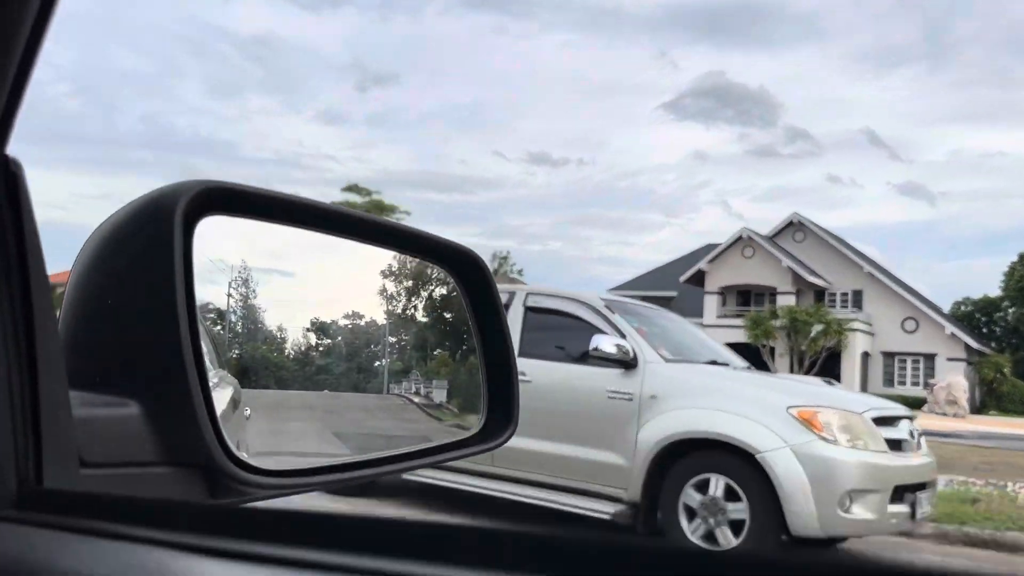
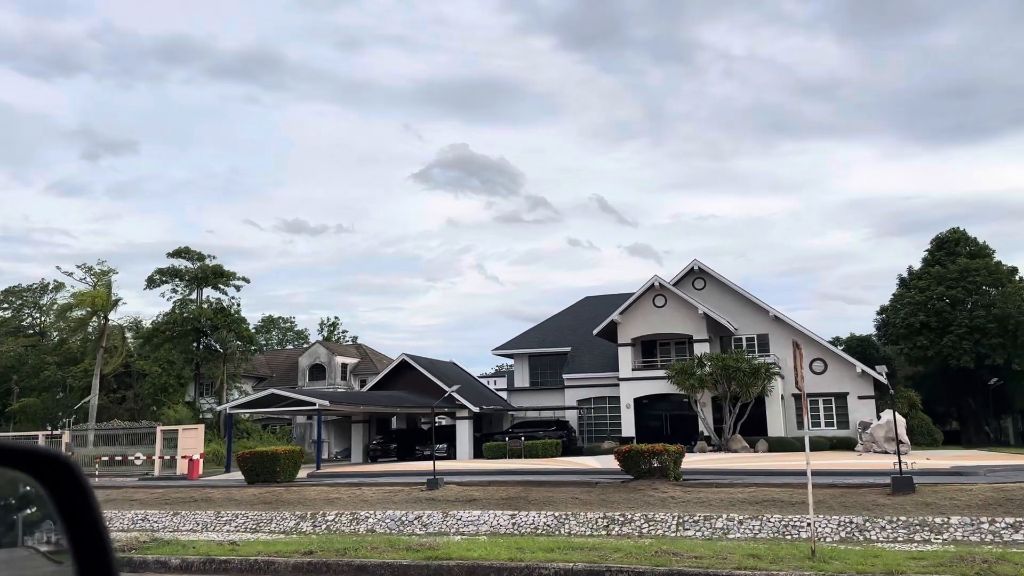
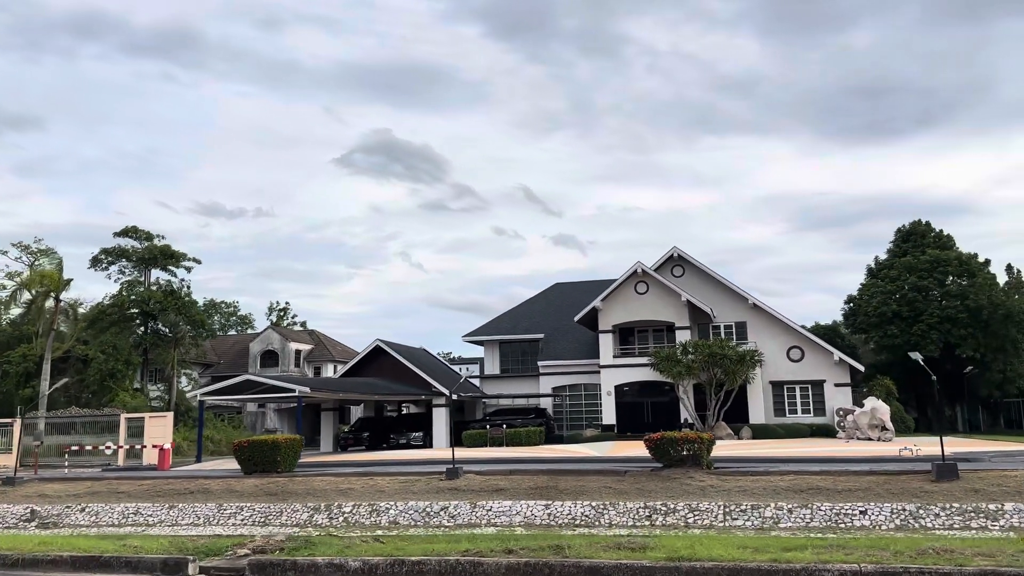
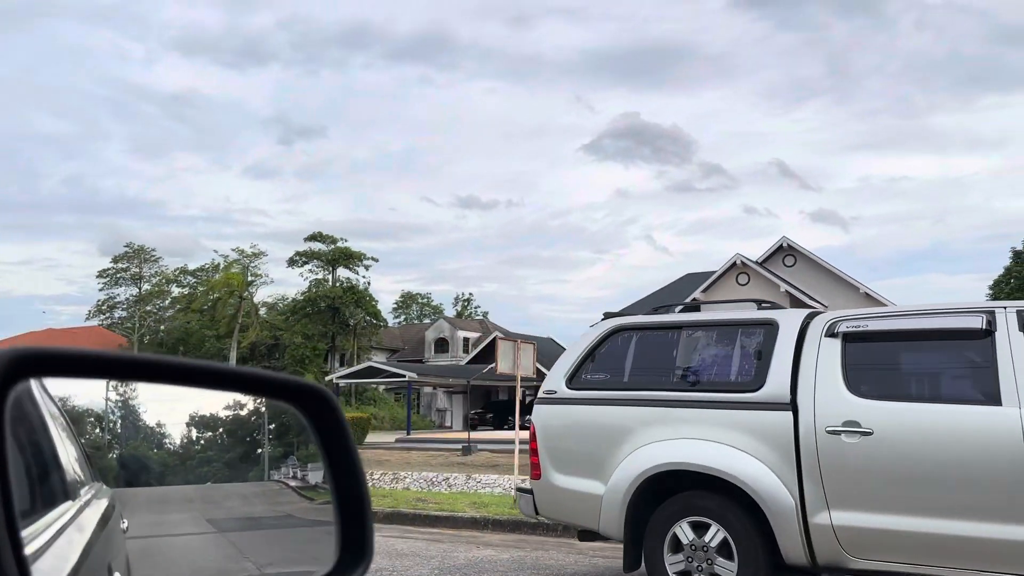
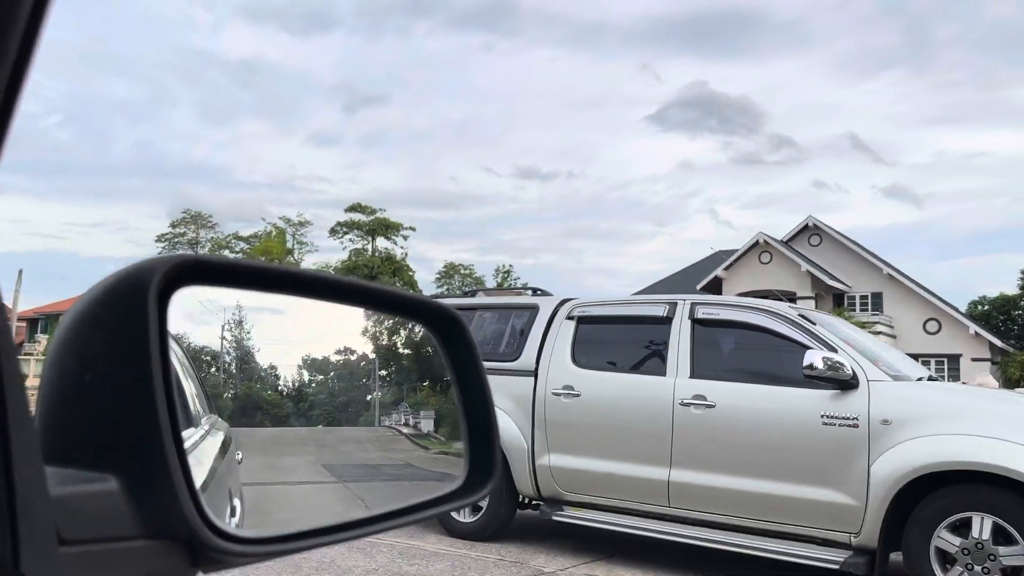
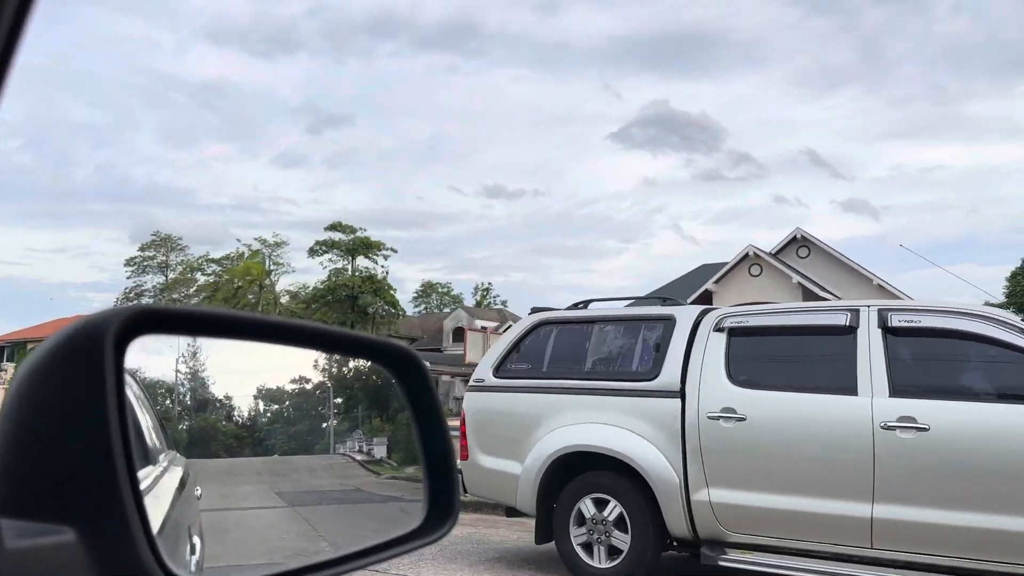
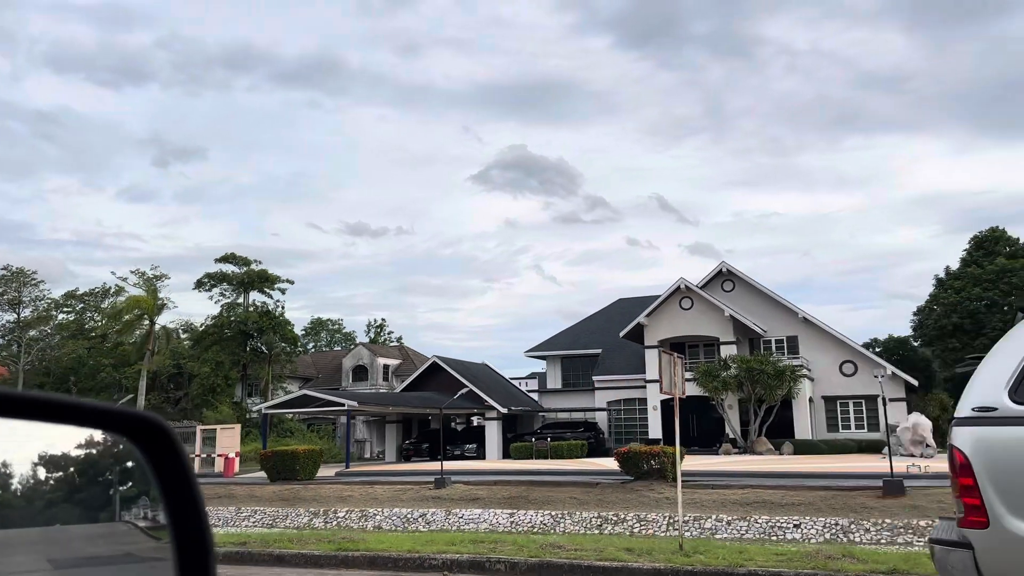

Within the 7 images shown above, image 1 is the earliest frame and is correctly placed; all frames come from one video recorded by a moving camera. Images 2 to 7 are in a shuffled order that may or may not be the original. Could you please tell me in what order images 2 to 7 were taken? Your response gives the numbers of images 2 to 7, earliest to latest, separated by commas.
5, 6, 4, 7, 2, 3
